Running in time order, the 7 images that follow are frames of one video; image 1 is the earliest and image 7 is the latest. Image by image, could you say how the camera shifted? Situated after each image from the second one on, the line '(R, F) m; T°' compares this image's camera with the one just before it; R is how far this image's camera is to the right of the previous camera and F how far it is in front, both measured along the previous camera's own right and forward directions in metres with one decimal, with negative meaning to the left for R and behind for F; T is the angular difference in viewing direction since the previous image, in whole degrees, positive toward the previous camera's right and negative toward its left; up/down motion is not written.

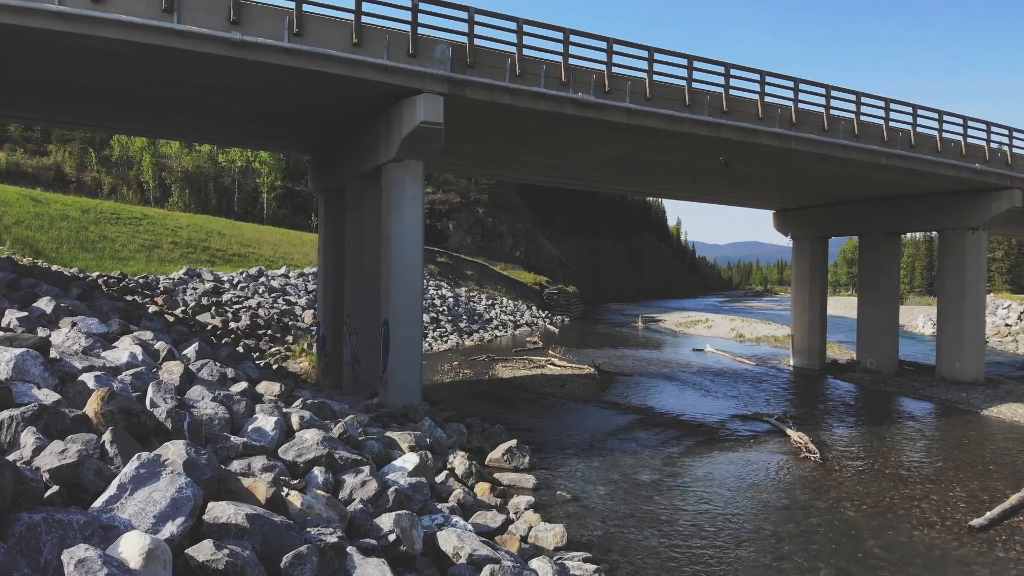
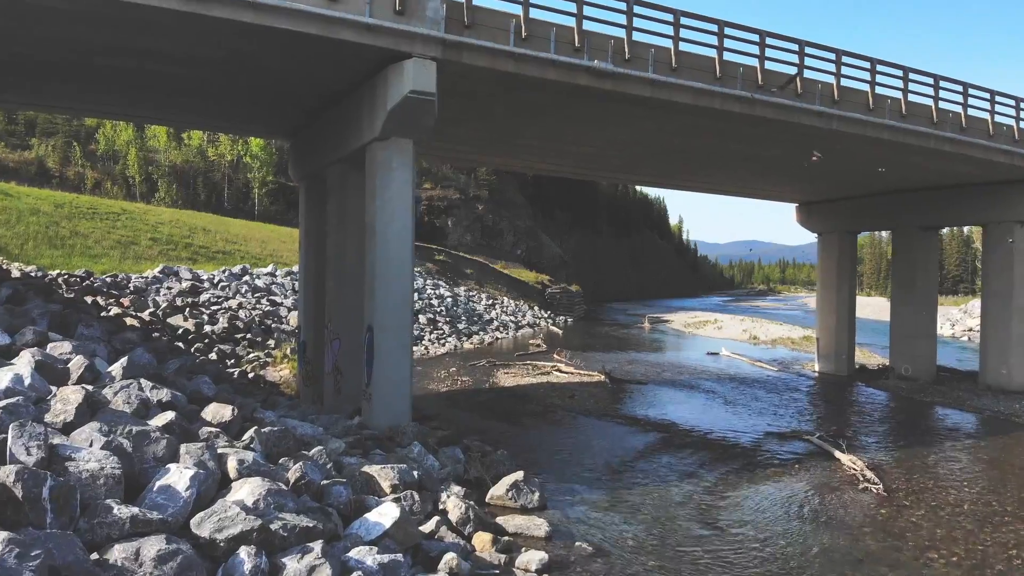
(-0.1, +2.2) m; 0°
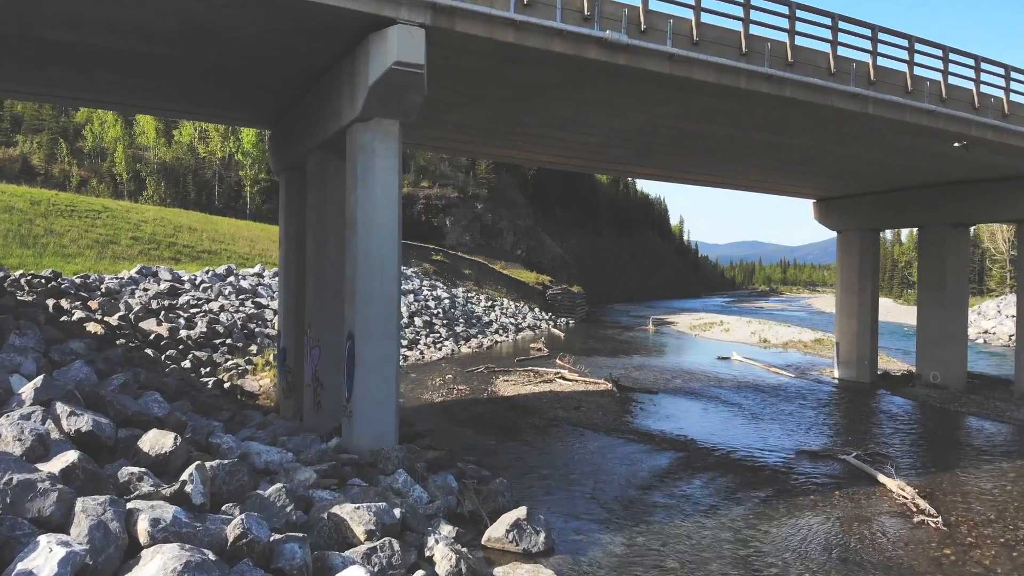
(0.0, +1.6) m; 0°
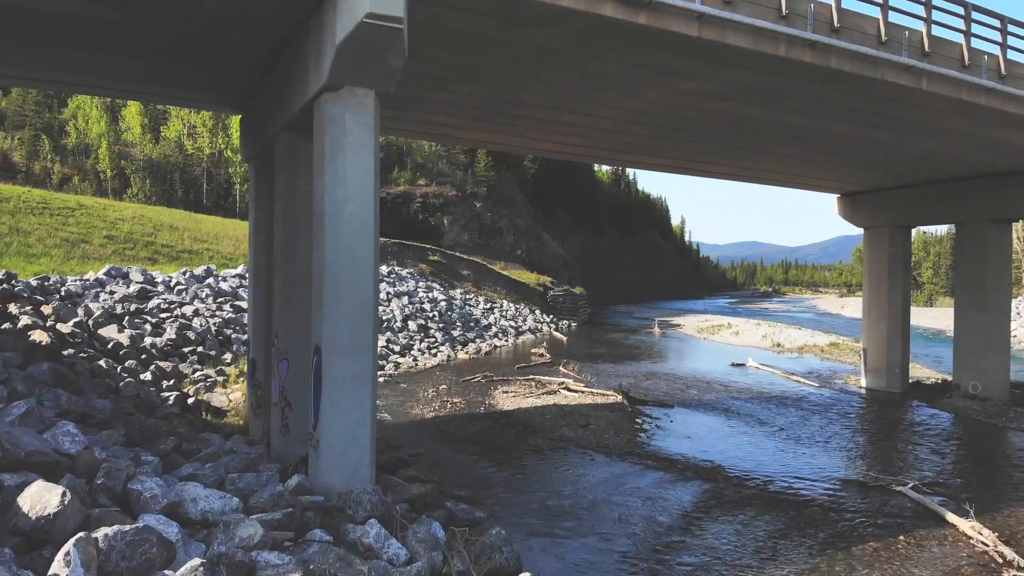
(0.0, +1.9) m; 0°
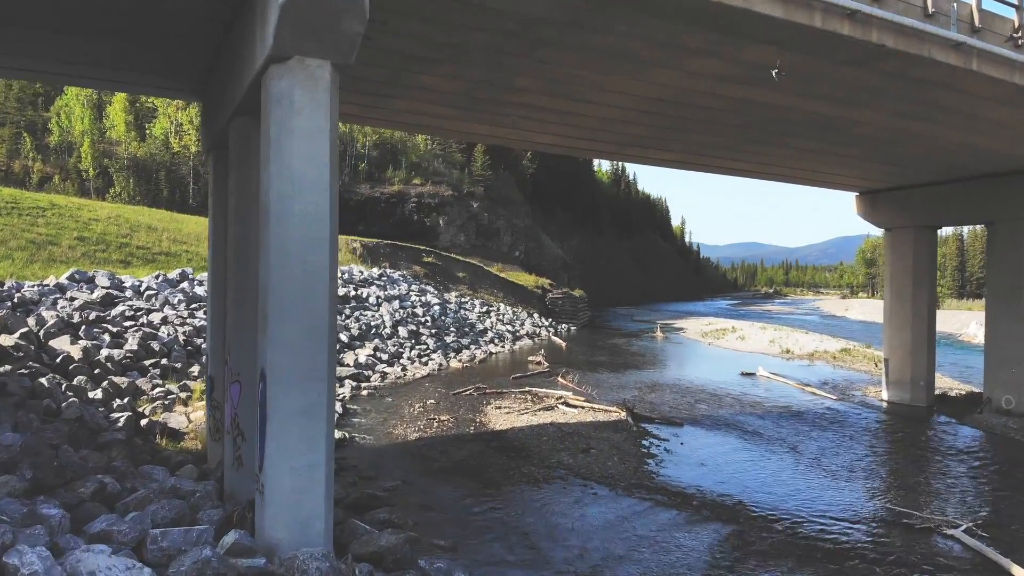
(+0.2, +1.6) m; 0°
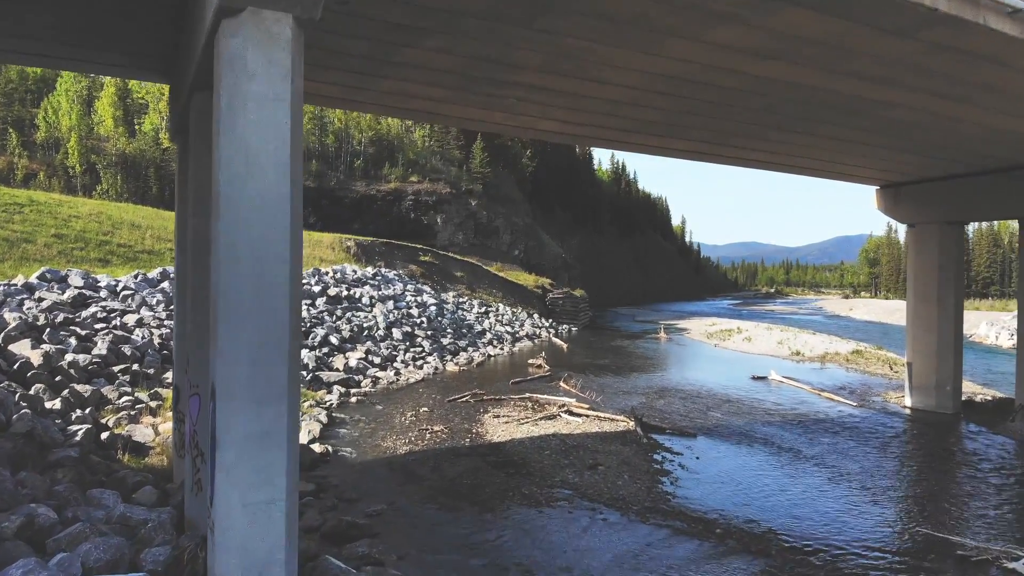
(0.0, +1.3) m; 0°
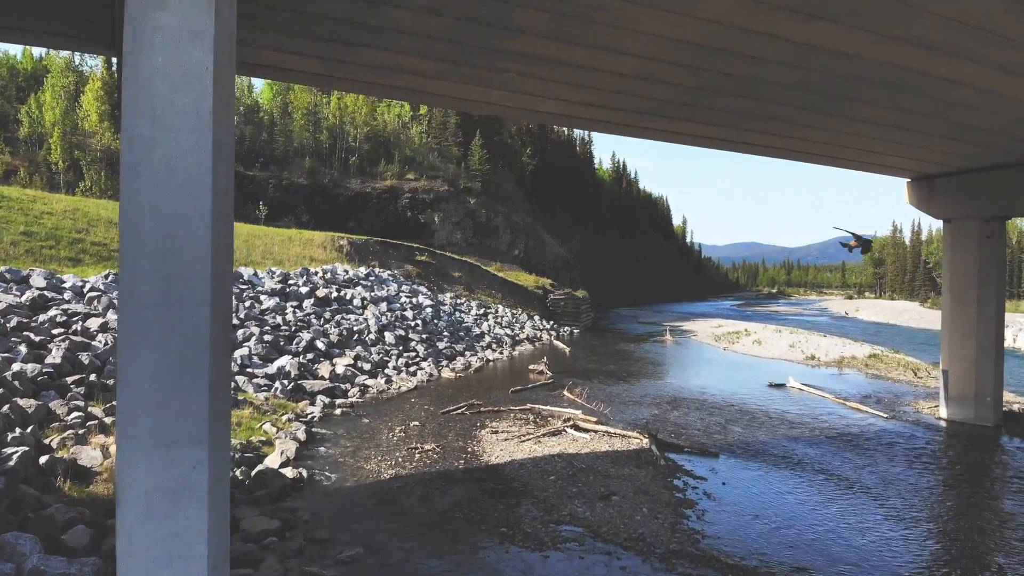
(0.0, +1.6) m; 0°
